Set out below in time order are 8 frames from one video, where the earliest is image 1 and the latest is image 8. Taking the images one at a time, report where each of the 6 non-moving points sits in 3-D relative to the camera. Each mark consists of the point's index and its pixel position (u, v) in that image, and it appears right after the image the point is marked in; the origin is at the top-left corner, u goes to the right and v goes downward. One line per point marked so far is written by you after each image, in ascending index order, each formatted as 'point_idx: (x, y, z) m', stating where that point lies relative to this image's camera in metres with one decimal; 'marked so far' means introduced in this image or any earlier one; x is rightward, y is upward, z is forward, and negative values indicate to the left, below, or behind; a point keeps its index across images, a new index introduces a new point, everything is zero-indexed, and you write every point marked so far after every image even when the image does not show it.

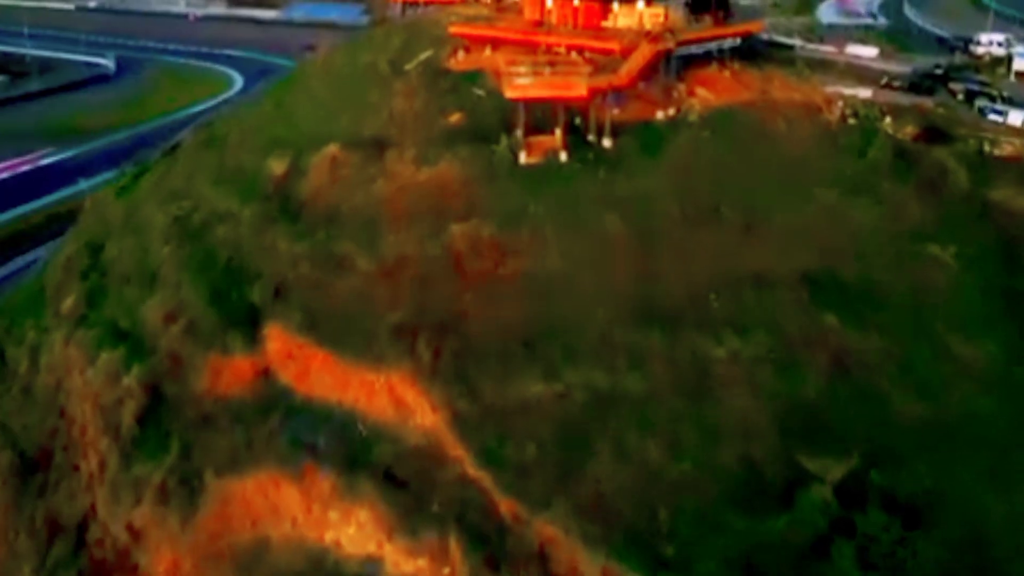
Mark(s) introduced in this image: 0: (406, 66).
0: (-0.9, +1.9, +9.0) m
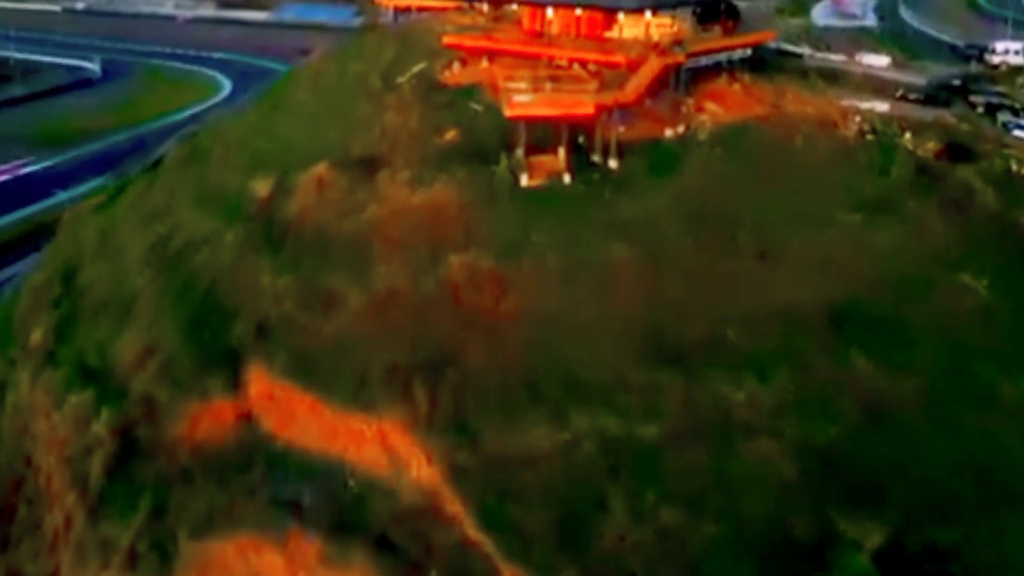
0: (-0.9, +1.7, +8.5) m
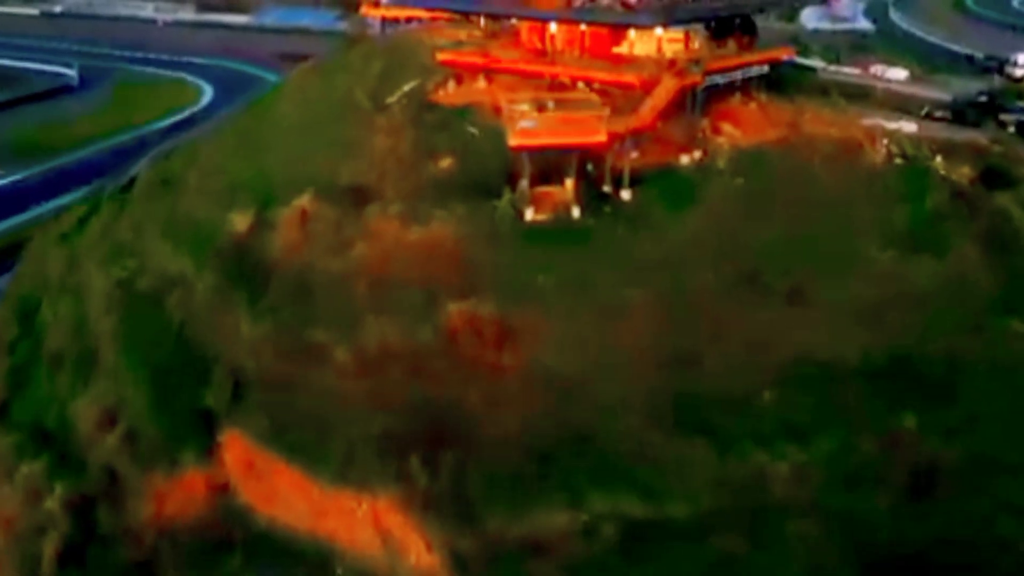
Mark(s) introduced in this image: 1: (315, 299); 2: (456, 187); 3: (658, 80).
0: (-0.9, +1.4, +7.8) m
1: (-1.2, -0.1, +6.5) m
2: (-0.3, +0.6, +6.8) m
3: (+0.9, +1.3, +6.9) m
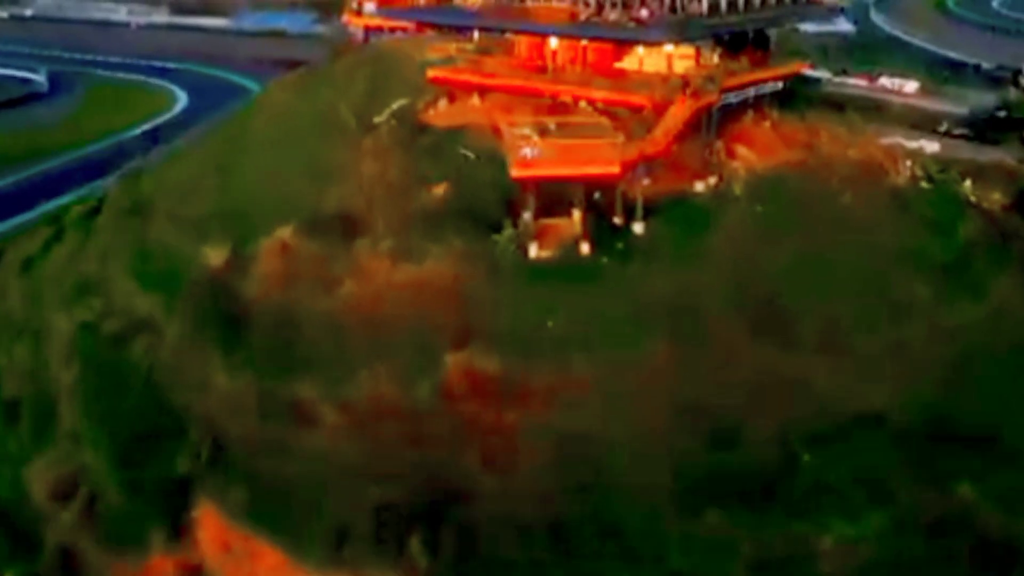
0: (-0.9, +1.1, +7.2) m
1: (-1.1, -0.3, +5.9) m
2: (-0.3, +0.4, +6.3) m
3: (+0.9, +1.1, +6.4) m
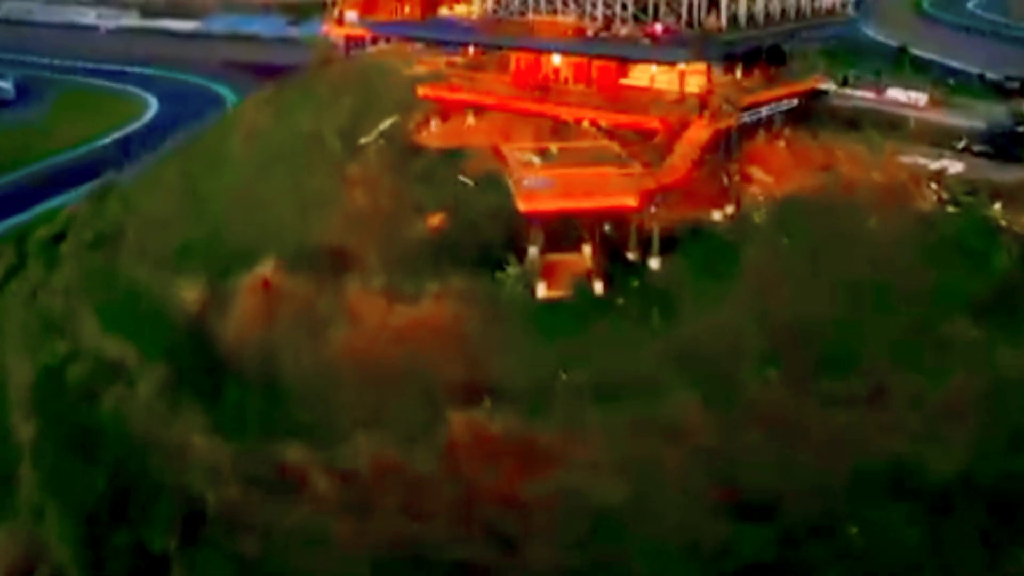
0: (-0.9, +0.9, +6.7) m
1: (-1.1, -0.5, +5.4) m
2: (-0.3, +0.2, +5.7) m
3: (+0.9, +0.9, +5.9) m
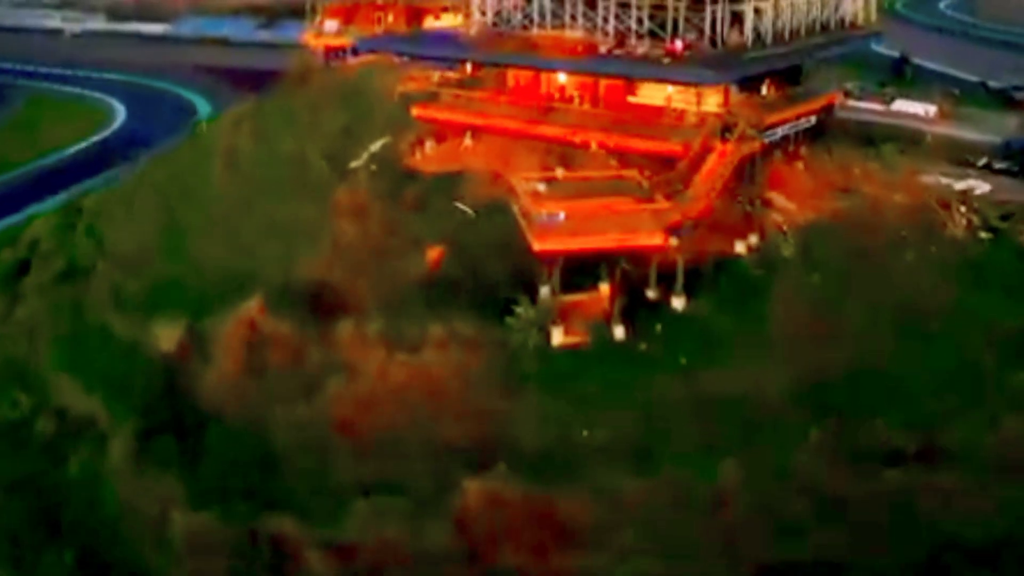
0: (-0.9, +0.7, +6.2) m
1: (-1.0, -0.7, +4.9) m
2: (-0.3, 0.0, +5.2) m
3: (+1.0, +0.7, +5.4) m
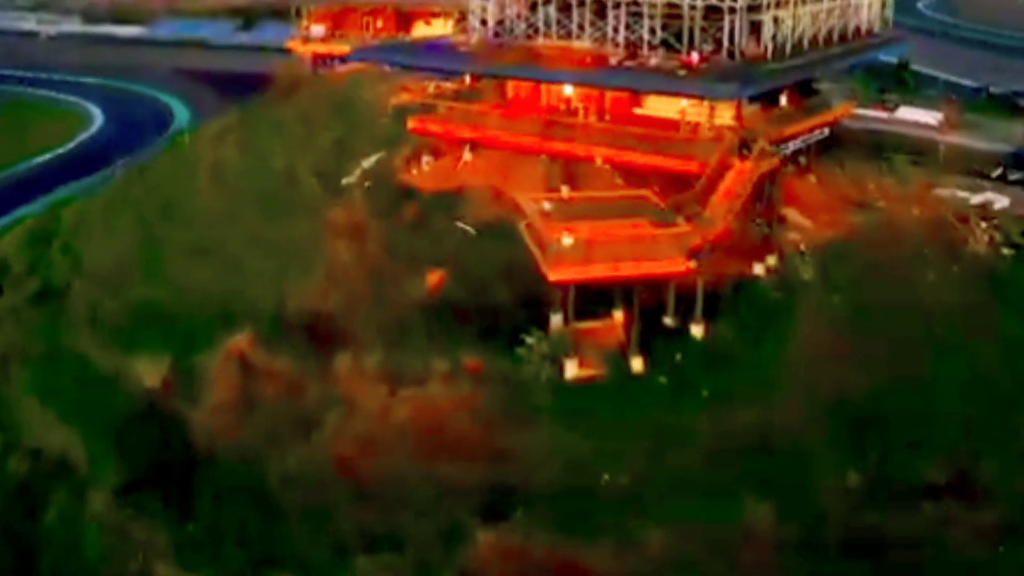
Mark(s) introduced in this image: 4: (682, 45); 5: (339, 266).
0: (-0.9, +0.6, +5.9) m
1: (-1.0, -0.9, +4.6) m
2: (-0.2, -0.2, +4.9) m
3: (+1.0, +0.6, +5.1) m
4: (+0.8, +1.2, +5.3) m
5: (-0.8, +0.1, +5.3) m
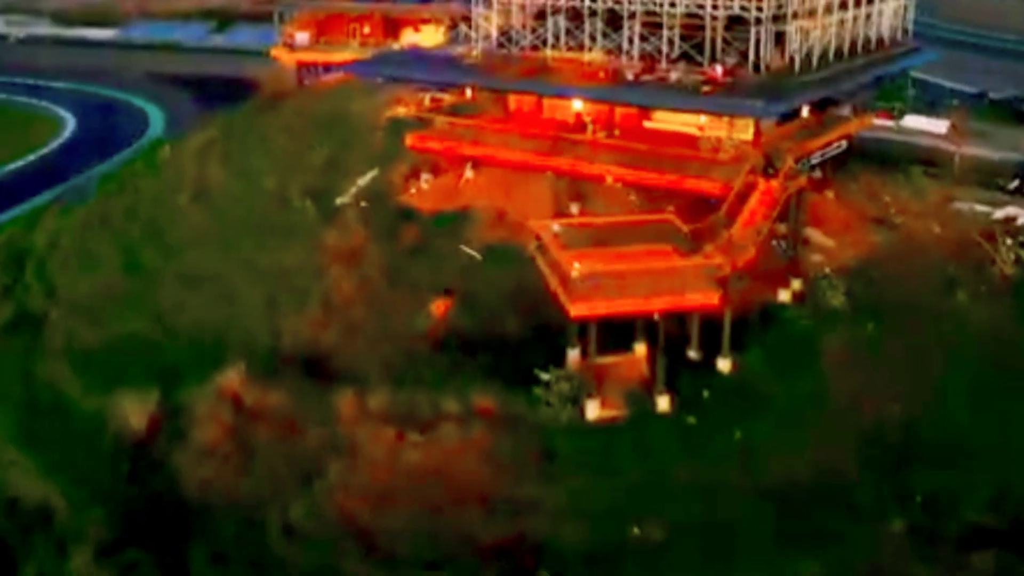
0: (-0.9, +0.4, +5.5) m
1: (-0.9, -1.0, +4.2) m
2: (-0.2, -0.3, +4.6) m
3: (+1.0, +0.5, +4.8) m
4: (+0.9, +1.1, +5.0) m
5: (-0.8, 0.0, +5.0) m
